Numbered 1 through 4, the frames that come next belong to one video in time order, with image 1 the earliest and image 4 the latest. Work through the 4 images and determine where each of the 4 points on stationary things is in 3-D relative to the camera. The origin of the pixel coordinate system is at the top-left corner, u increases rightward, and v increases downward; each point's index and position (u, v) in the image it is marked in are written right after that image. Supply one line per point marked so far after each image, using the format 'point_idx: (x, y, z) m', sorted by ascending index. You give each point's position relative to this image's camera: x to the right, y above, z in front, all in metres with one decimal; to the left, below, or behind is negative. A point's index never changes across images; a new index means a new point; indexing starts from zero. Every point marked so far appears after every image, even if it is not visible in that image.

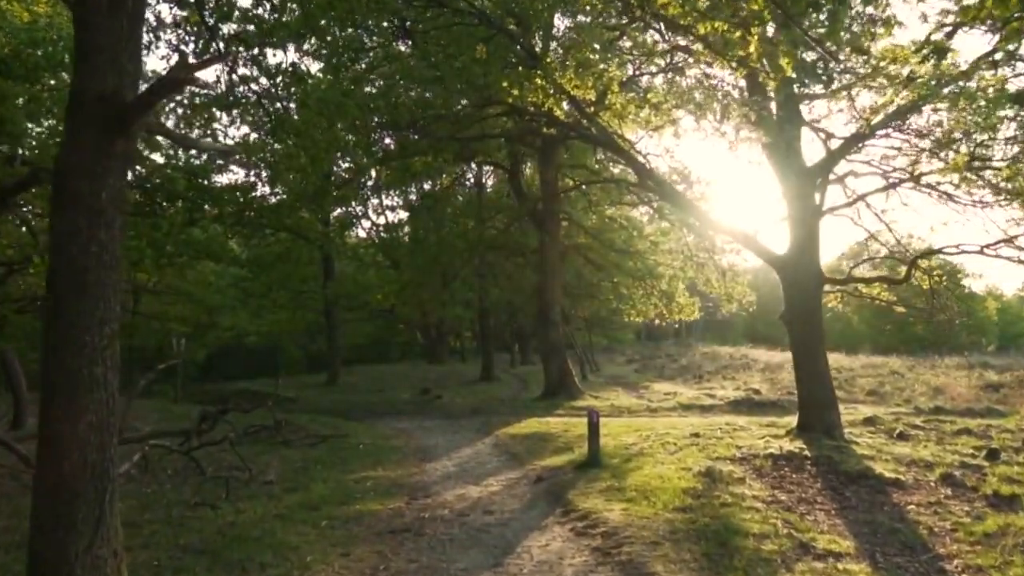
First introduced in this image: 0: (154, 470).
0: (-3.9, -2.0, +11.4) m
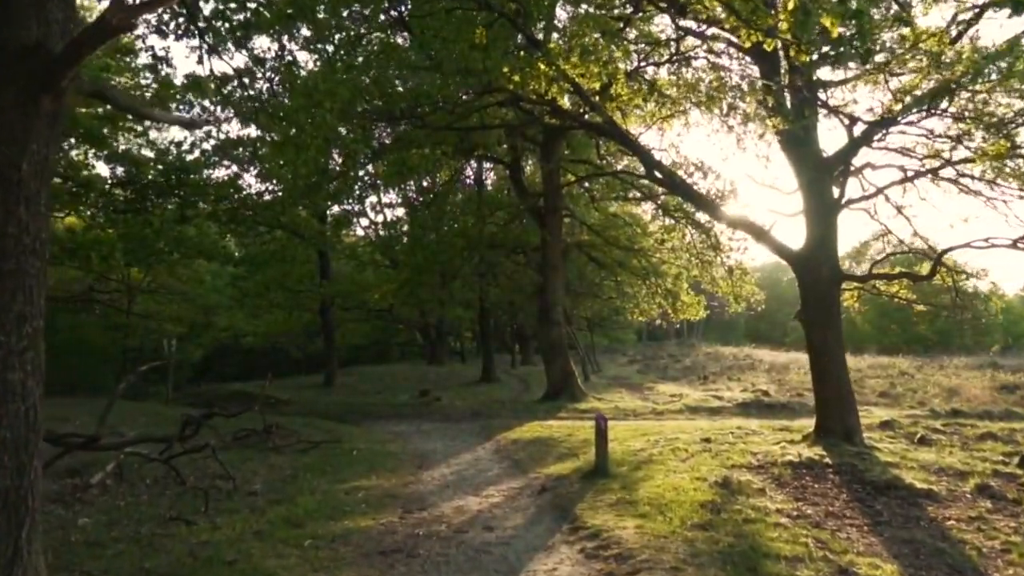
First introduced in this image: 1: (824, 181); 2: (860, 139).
0: (-3.9, -2.0, +10.7) m
1: (+4.2, +1.4, +13.8) m
2: (+4.2, +1.8, +12.6) m
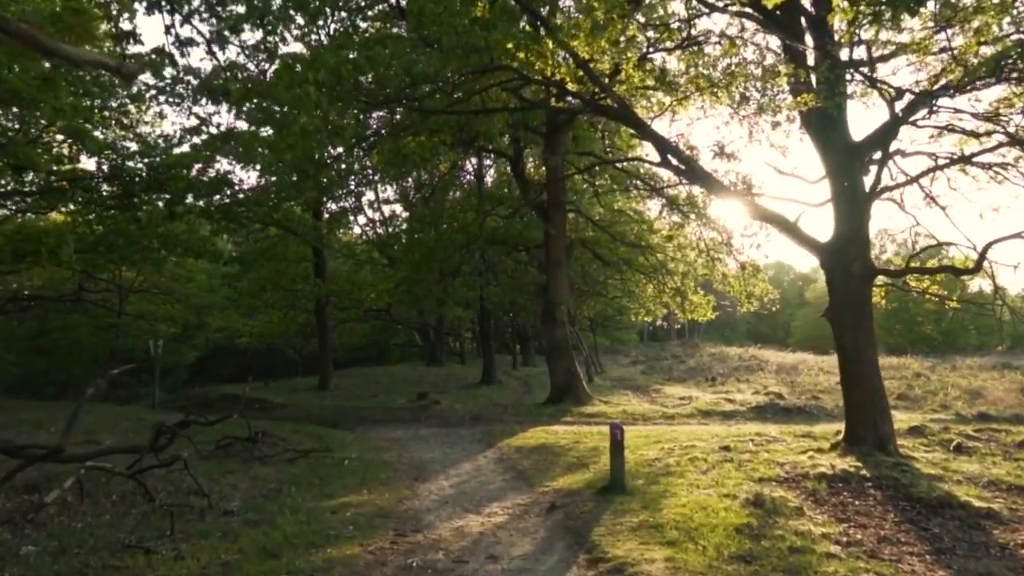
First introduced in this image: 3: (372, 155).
0: (-3.9, -1.9, +9.6) m
1: (+4.2, +1.5, +12.8) m
2: (+4.3, +1.9, +11.5) m
3: (-2.2, +2.1, +16.5) m
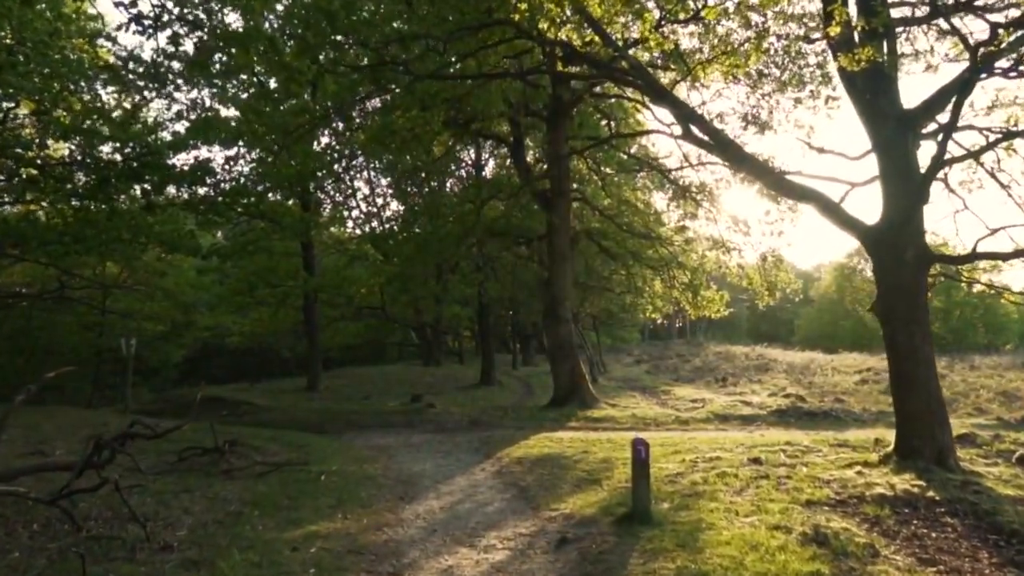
0: (-3.8, -1.8, +8.0) m
1: (+4.2, +1.6, +11.1) m
2: (+4.3, +2.0, +9.9) m
3: (-2.2, +2.2, +14.9) m
